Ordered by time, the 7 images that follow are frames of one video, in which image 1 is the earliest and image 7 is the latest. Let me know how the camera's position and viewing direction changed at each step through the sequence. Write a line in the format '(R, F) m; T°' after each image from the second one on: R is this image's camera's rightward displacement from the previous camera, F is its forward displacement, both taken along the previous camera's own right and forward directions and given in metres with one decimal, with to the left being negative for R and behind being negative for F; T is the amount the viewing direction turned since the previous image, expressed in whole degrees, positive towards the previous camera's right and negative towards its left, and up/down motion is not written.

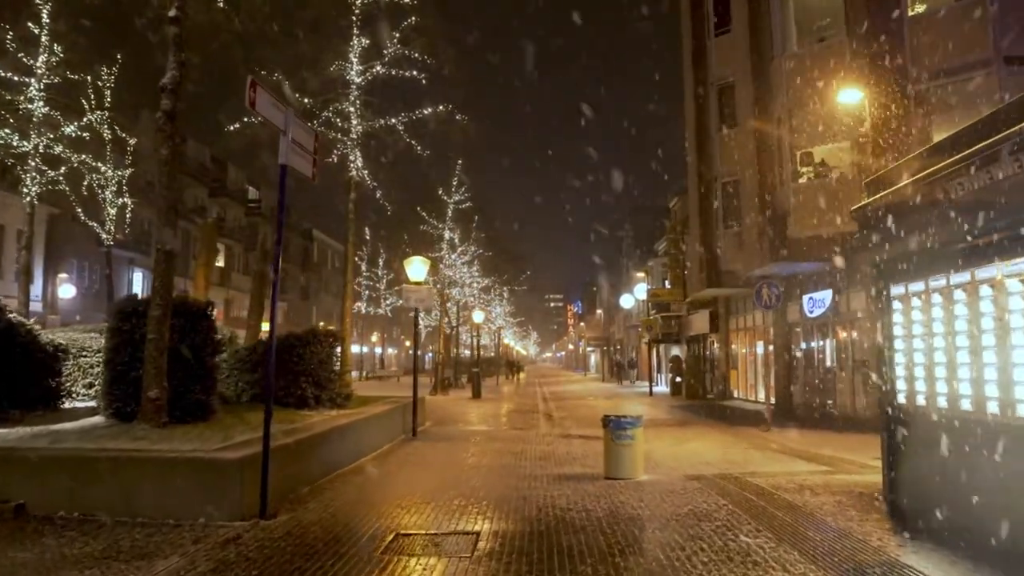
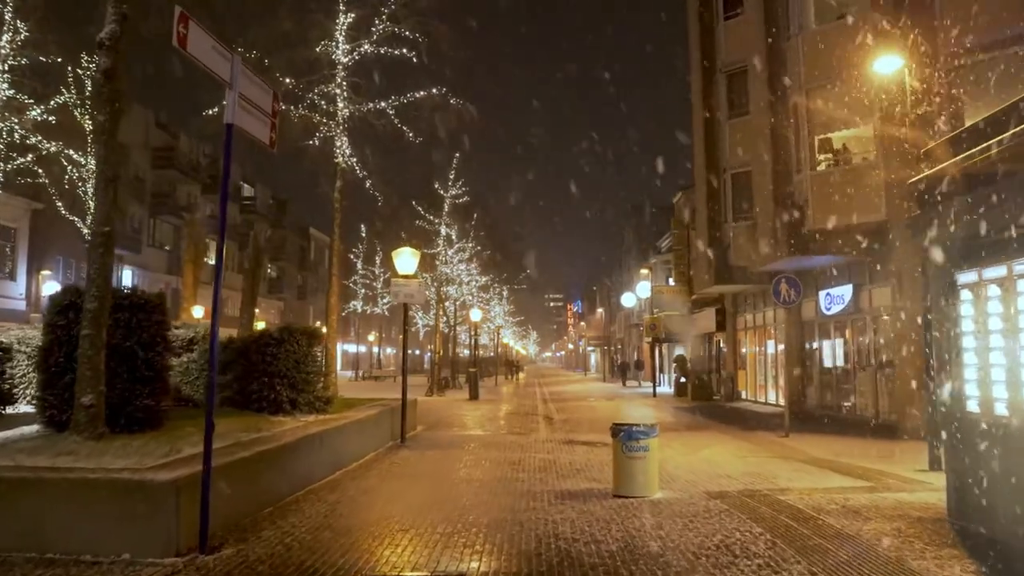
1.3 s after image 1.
(0.0, +1.4) m; 0°
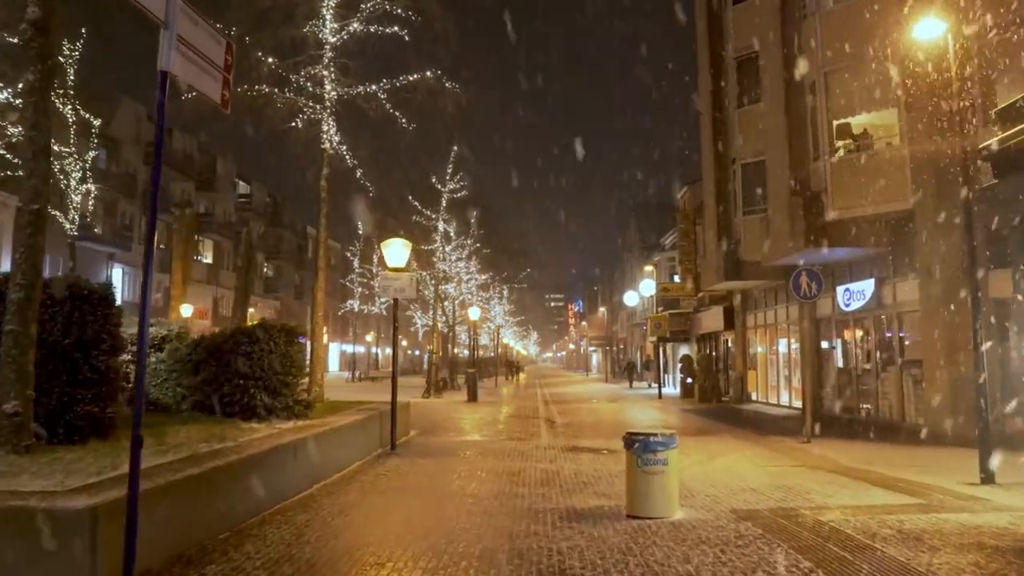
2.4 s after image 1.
(0.0, +1.2) m; 0°
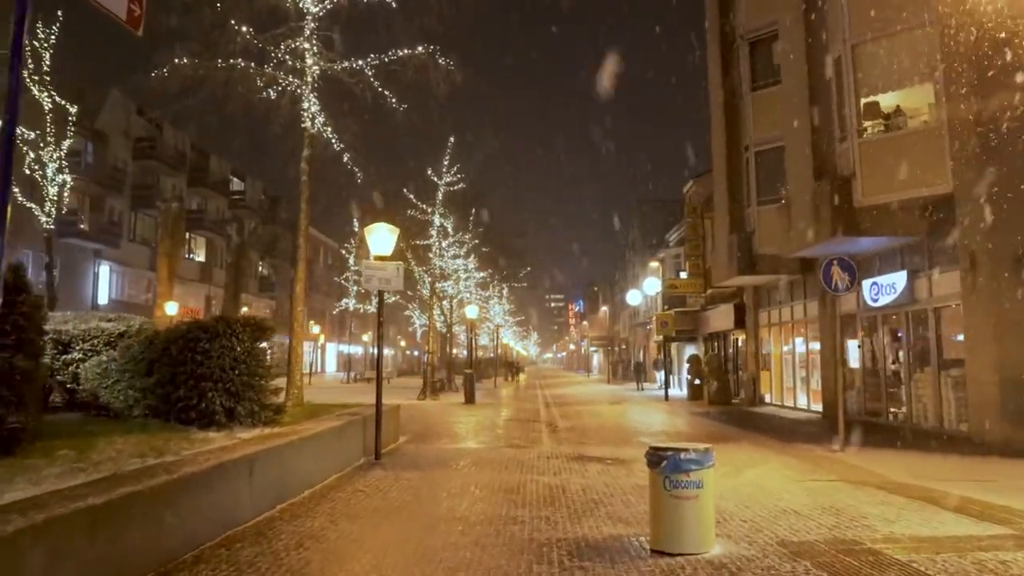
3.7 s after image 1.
(0.0, +1.6) m; 0°
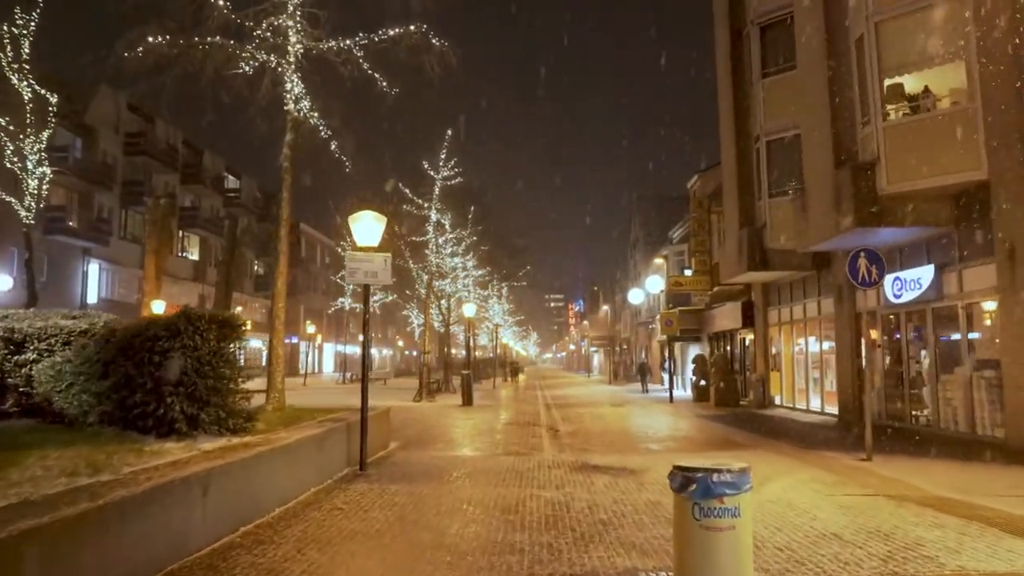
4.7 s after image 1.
(0.0, +1.1) m; 0°
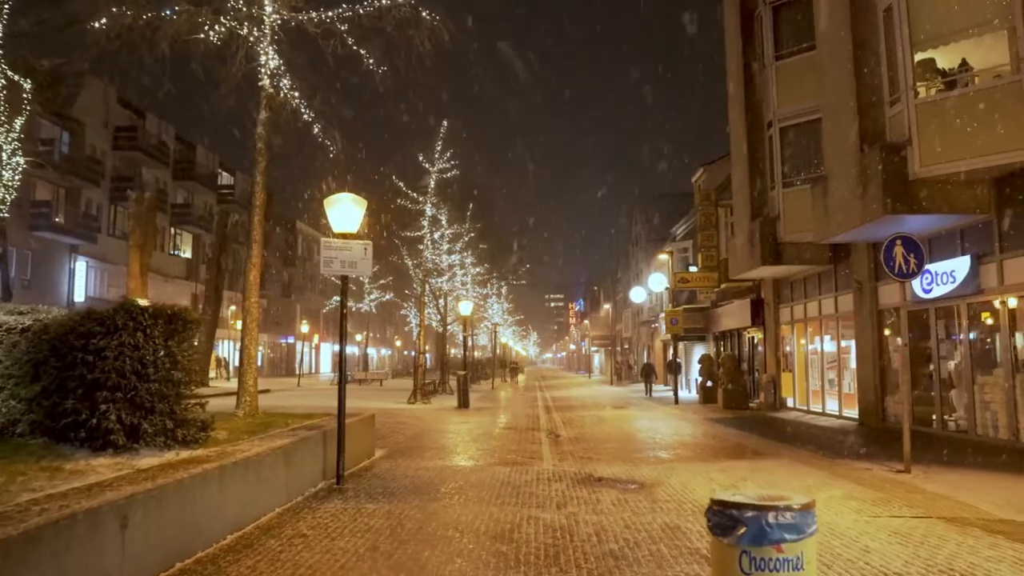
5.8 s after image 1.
(+0.1, +1.3) m; 0°
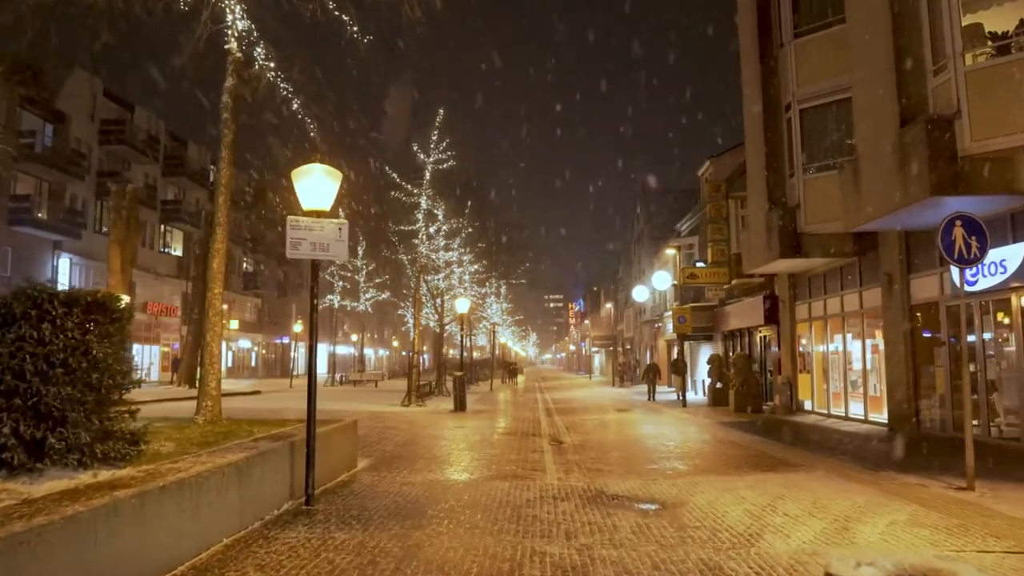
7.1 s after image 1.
(0.0, +1.6) m; 0°
